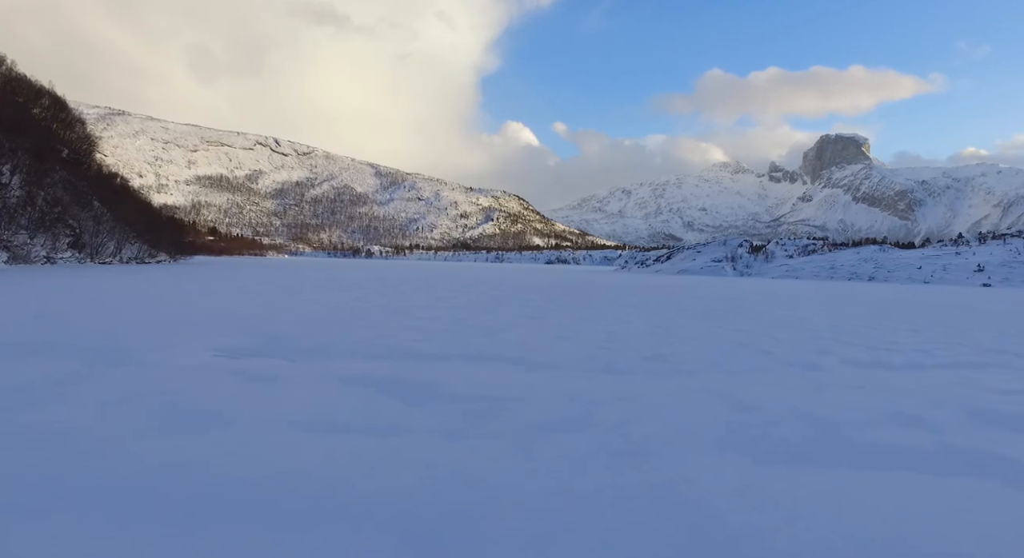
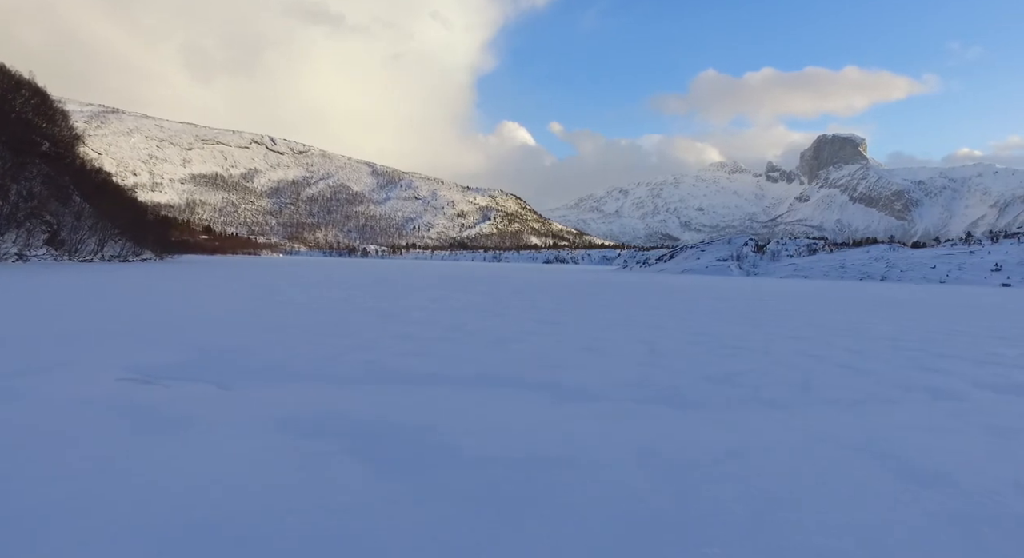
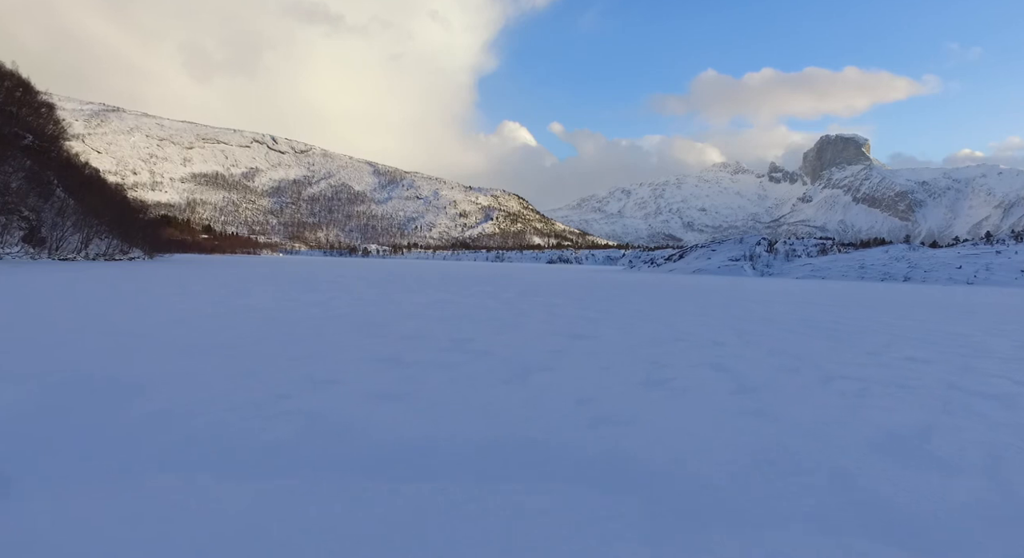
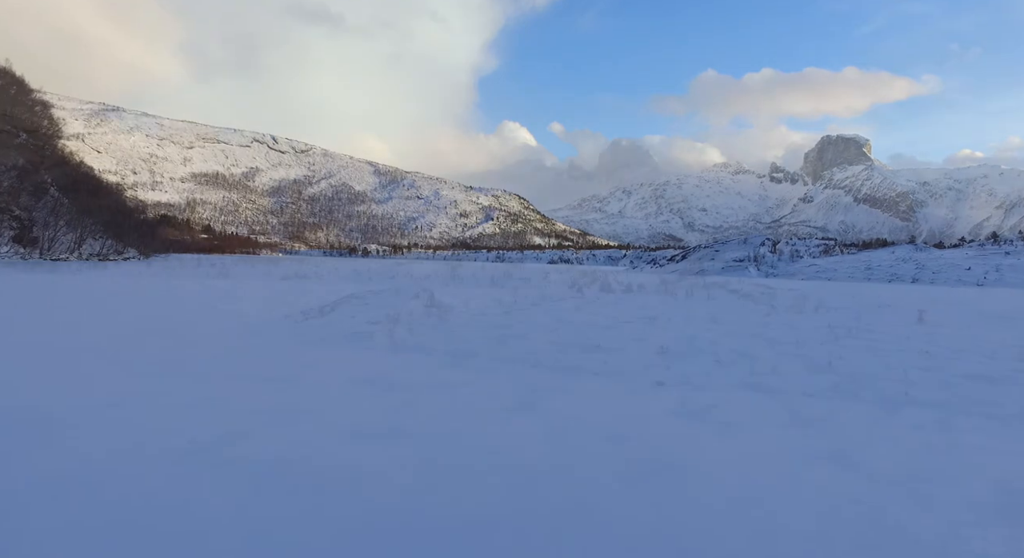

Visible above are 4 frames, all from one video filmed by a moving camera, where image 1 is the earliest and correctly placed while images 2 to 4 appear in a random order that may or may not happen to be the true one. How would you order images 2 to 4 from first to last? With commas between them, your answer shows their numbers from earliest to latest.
2, 3, 4
